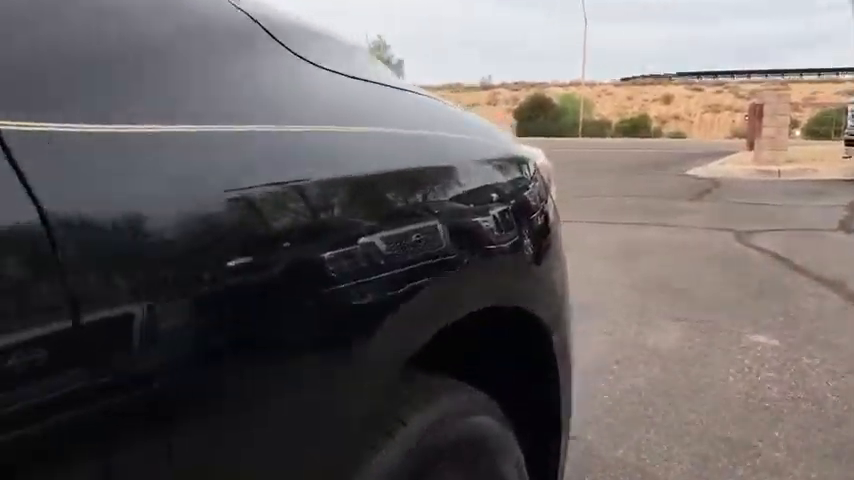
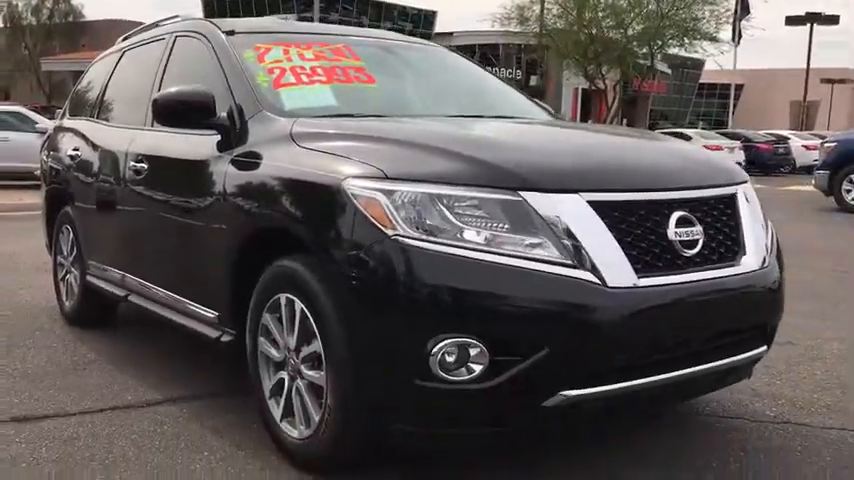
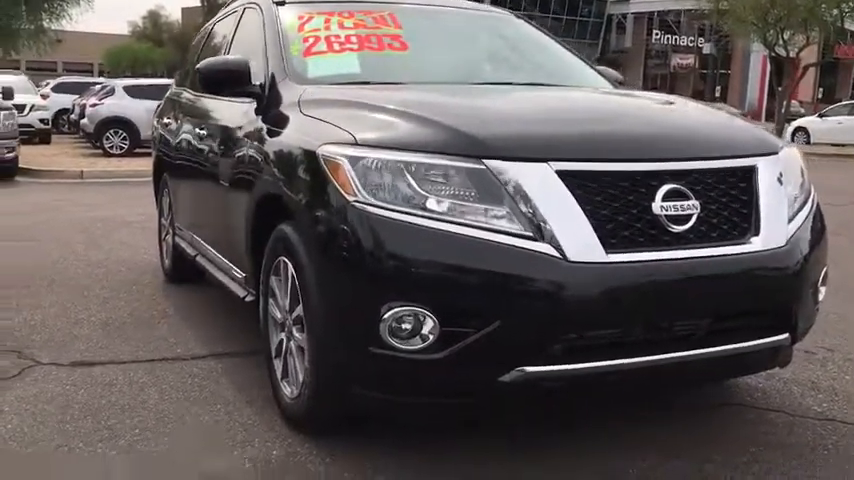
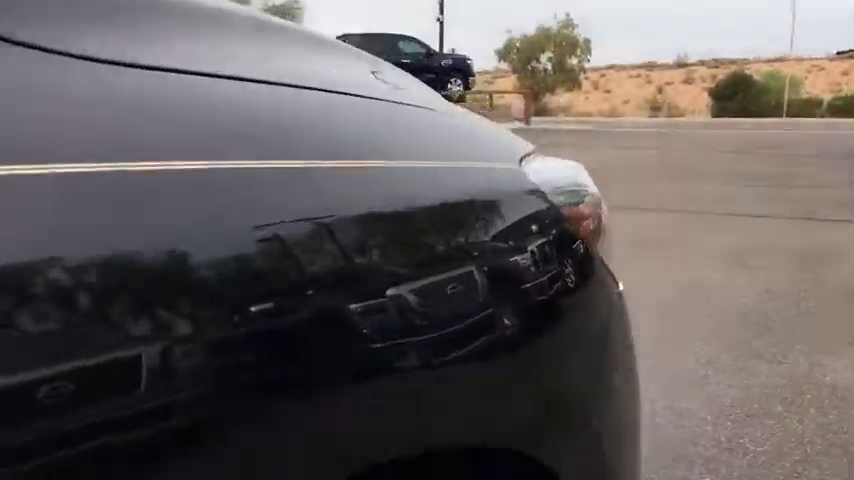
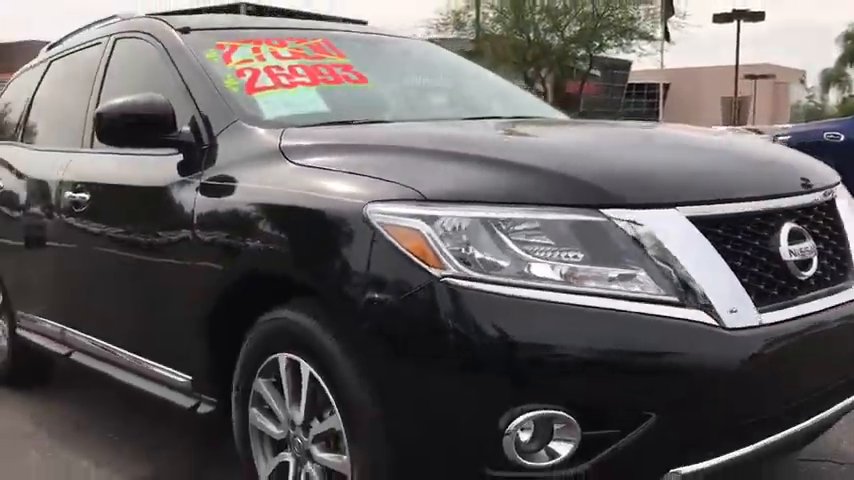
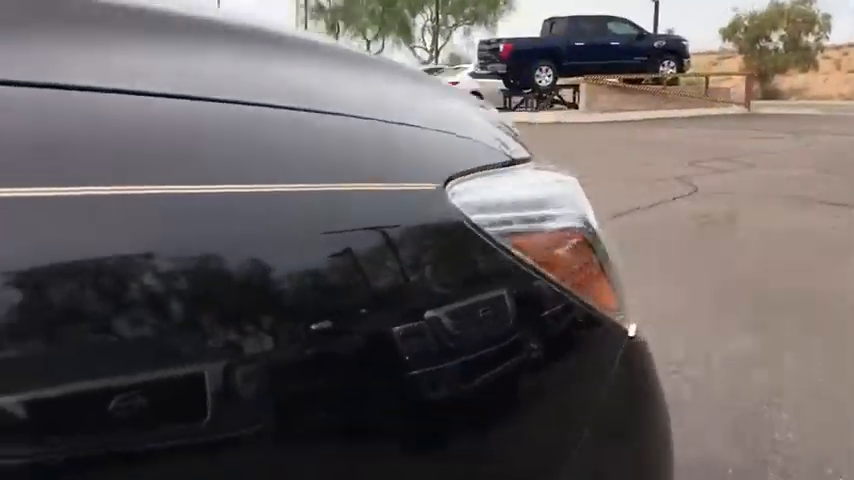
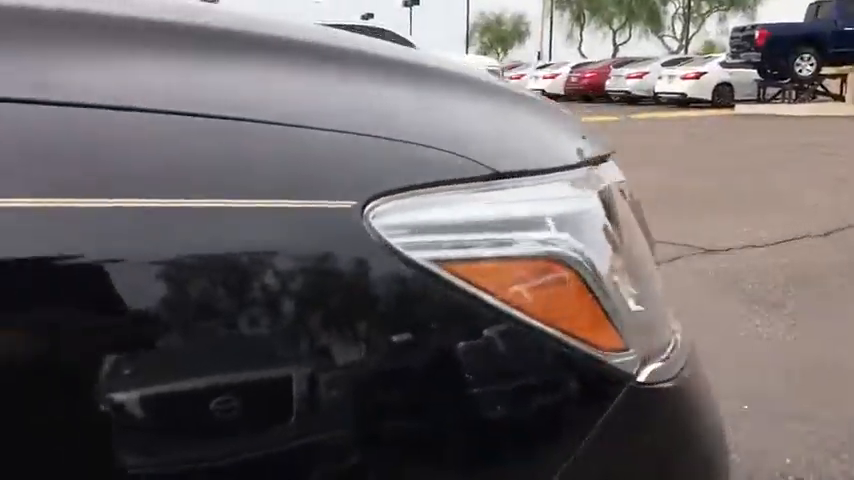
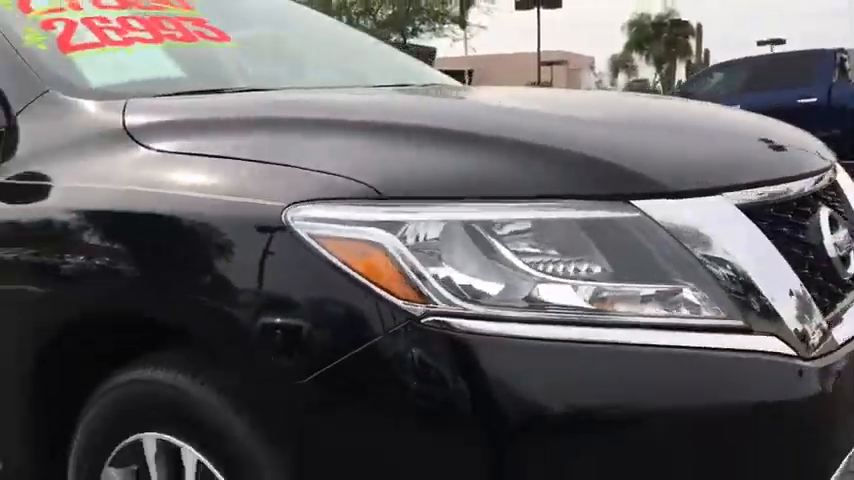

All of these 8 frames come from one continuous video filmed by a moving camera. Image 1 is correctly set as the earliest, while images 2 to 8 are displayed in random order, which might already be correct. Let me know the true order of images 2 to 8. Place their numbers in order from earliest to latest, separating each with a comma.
4, 6, 7, 8, 5, 2, 3
